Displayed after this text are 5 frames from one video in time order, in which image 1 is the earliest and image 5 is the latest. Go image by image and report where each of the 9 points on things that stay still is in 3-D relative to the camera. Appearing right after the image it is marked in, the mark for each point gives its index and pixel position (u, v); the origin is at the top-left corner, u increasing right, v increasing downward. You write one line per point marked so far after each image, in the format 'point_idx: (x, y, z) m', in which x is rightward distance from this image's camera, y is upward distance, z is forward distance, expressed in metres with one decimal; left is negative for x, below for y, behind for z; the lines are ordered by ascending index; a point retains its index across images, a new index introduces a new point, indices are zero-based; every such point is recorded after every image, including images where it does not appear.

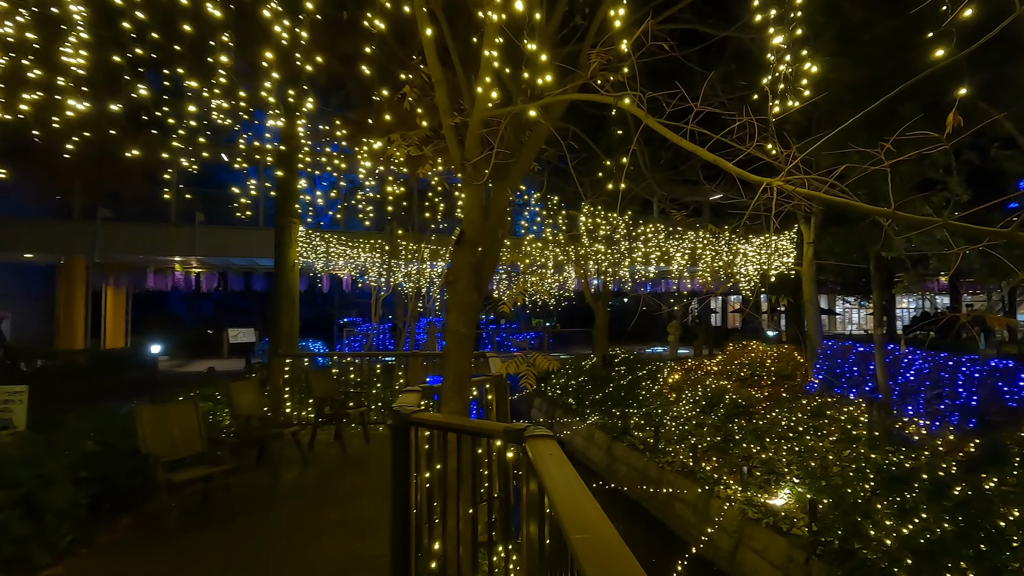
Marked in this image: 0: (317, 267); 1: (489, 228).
0: (-5.1, +0.5, +14.2) m
1: (-0.2, +0.4, +3.9) m
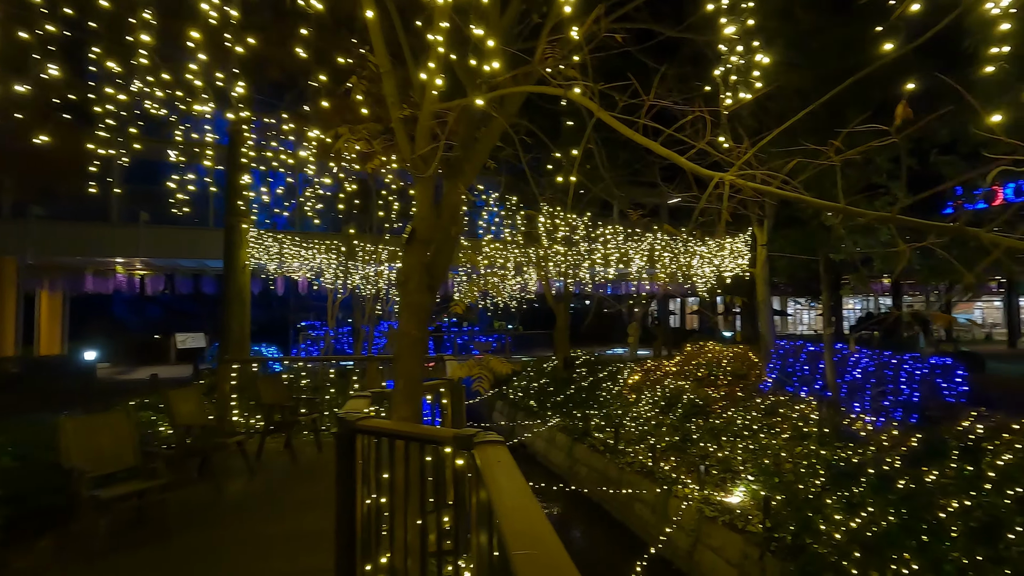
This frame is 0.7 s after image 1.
0: (-6.2, +0.5, +13.7) m
1: (-0.5, +0.4, +3.7) m
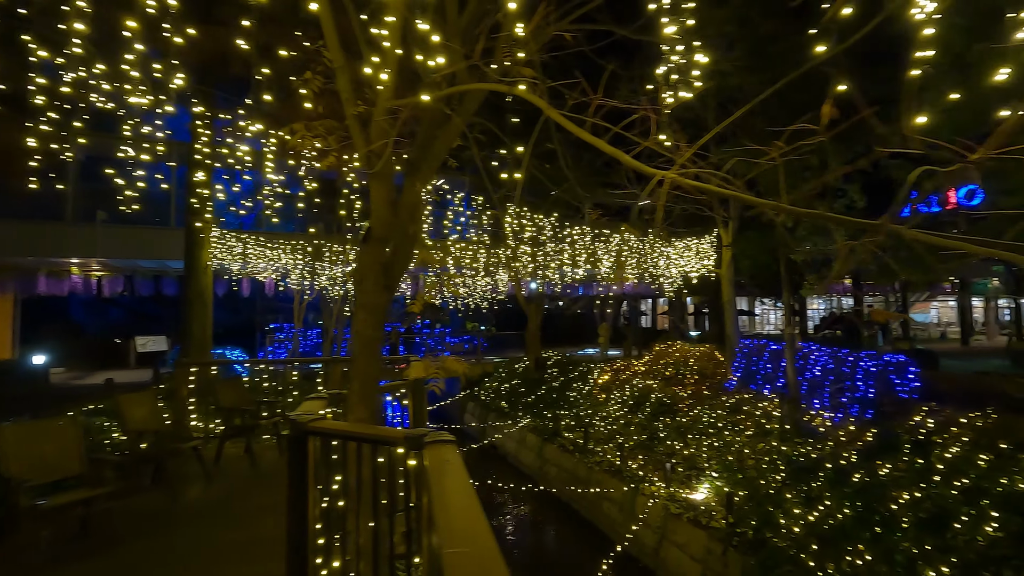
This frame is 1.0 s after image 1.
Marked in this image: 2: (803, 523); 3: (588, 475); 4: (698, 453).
0: (-6.9, +0.4, +13.4) m
1: (-0.8, +0.4, +3.7) m
2: (+3.1, -2.5, +5.7) m
3: (+1.4, -3.4, +9.6) m
4: (+3.0, -2.7, +8.6) m
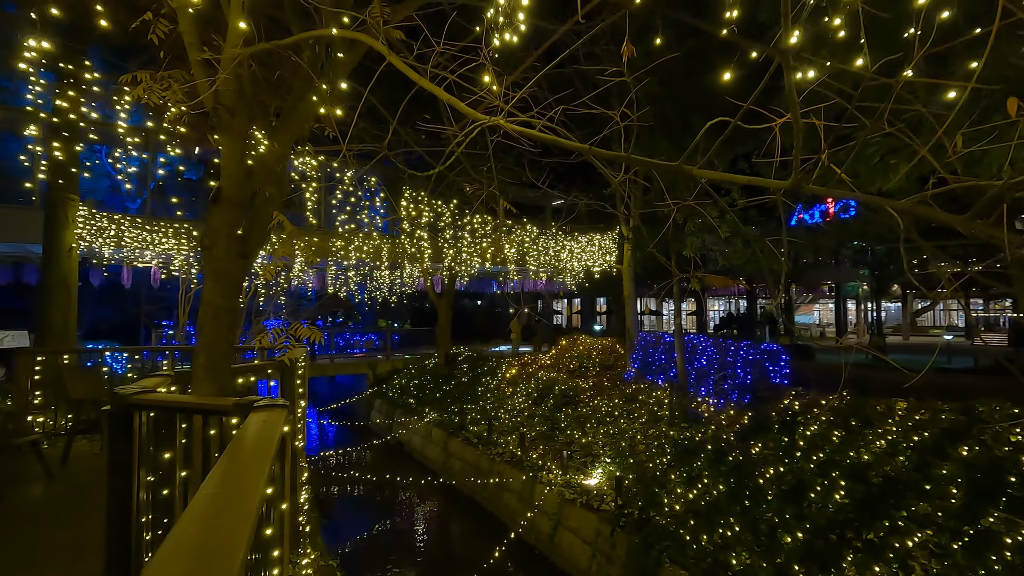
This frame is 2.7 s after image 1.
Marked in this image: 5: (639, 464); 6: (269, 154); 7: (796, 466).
0: (-9.1, +0.7, +12.2) m
1: (-1.6, +0.6, +3.4) m
2: (+1.9, -2.4, +6.1) m
3: (-0.4, -3.2, +9.6) m
4: (+1.4, -2.5, +8.9) m
5: (+1.7, -2.3, +7.2) m
6: (-1.6, +0.9, +3.5) m
7: (+2.9, -1.8, +5.5) m
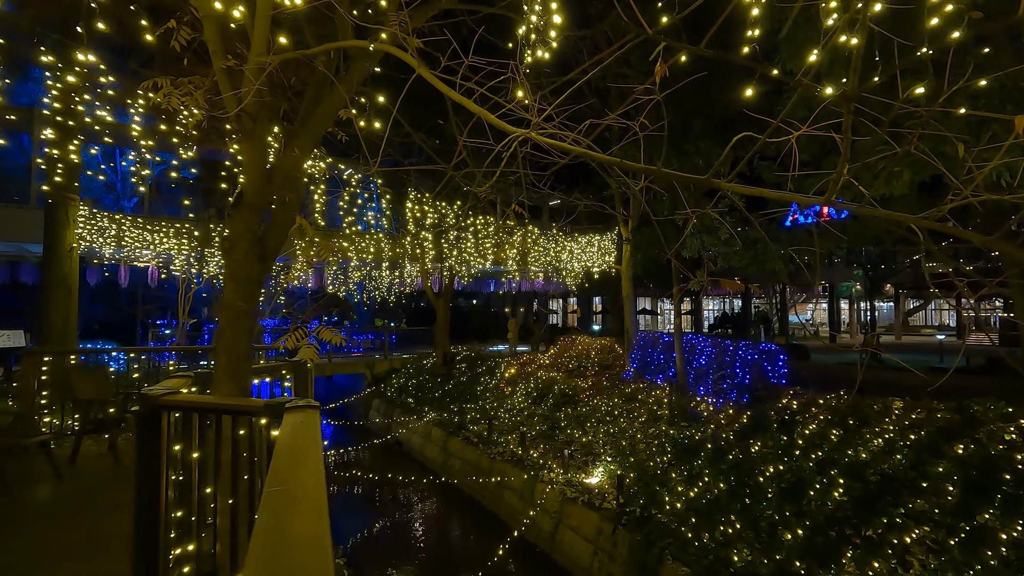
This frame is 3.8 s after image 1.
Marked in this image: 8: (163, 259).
0: (-9.1, +0.7, +12.1) m
1: (-1.5, +0.6, +3.5) m
2: (+1.9, -2.4, +6.2) m
3: (-0.4, -3.2, +9.7) m
4: (+1.4, -2.5, +9.0) m
5: (+1.7, -2.4, +7.3) m
6: (-1.5, +0.8, +3.6) m
7: (+3.0, -1.9, +5.6) m
8: (-7.9, +0.7, +11.9) m
